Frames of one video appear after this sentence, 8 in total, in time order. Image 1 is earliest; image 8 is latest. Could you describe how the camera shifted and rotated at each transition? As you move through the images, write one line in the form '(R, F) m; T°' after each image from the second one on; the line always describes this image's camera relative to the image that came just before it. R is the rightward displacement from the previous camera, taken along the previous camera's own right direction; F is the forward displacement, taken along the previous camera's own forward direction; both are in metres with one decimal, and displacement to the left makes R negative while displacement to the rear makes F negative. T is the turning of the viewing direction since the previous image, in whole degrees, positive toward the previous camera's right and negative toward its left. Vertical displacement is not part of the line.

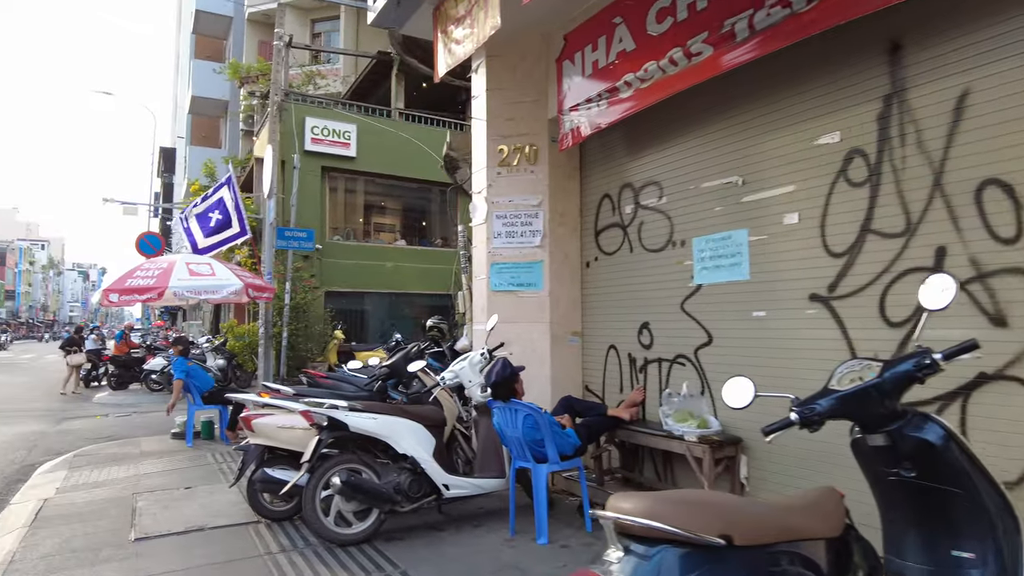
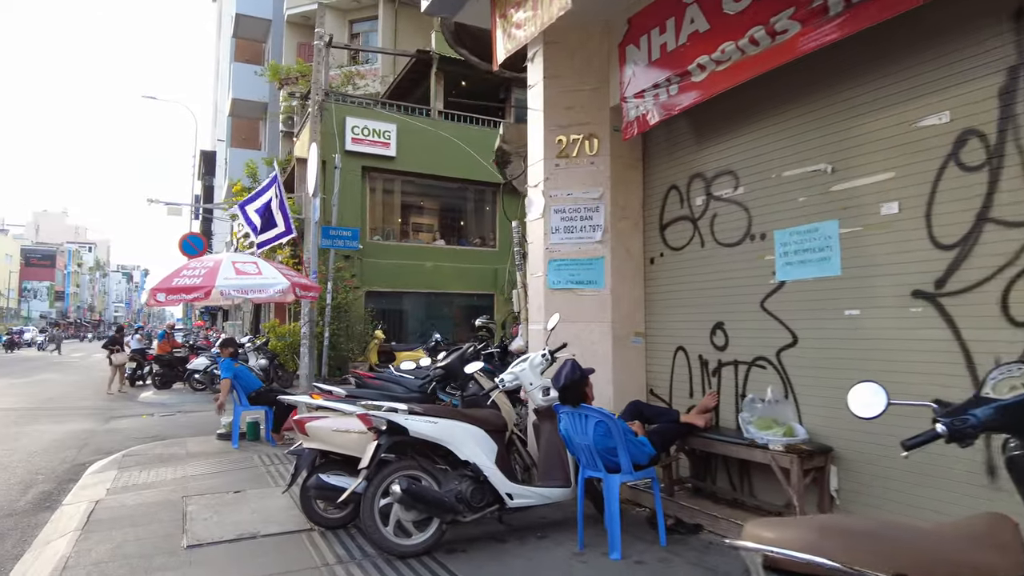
(-0.2, +0.3) m; -3°
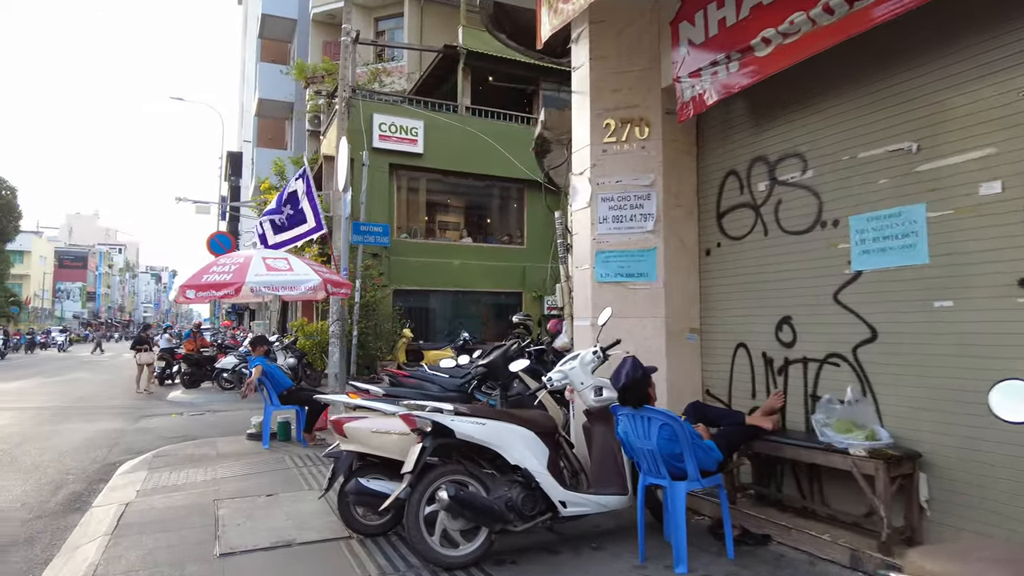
(-0.2, +0.3) m; -2°
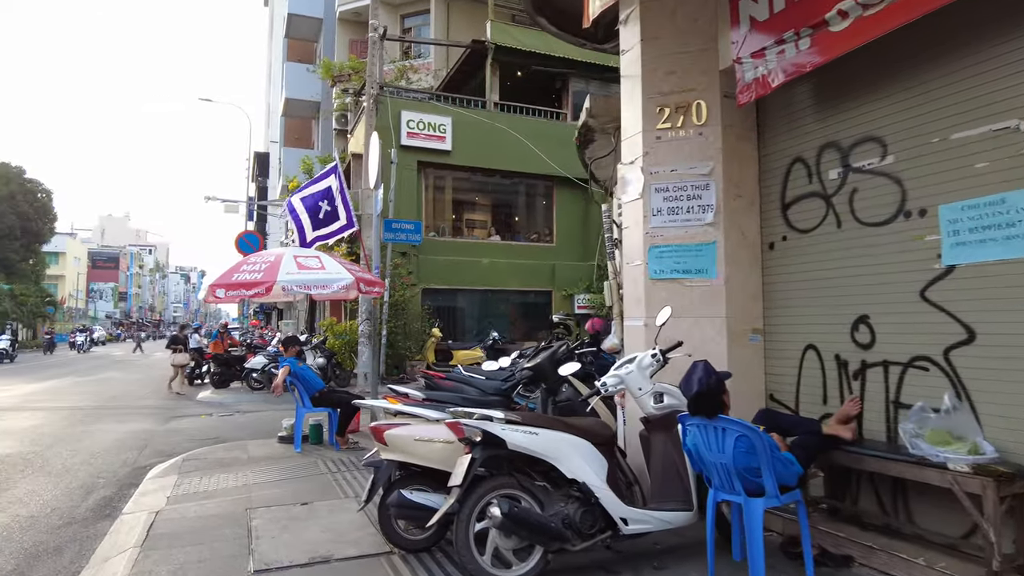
(-0.2, +0.3) m; -2°
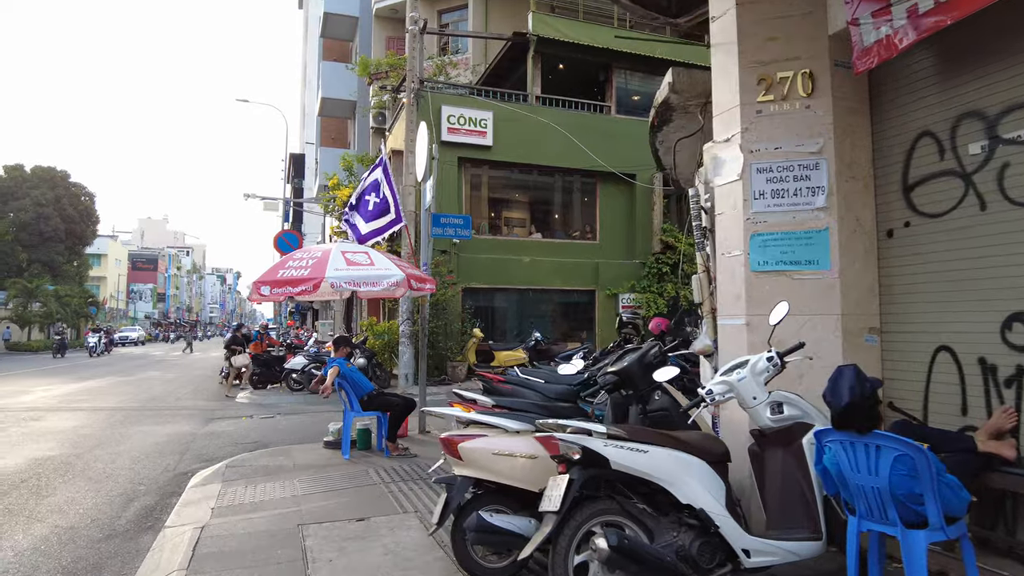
(-0.3, +0.5) m; -3°
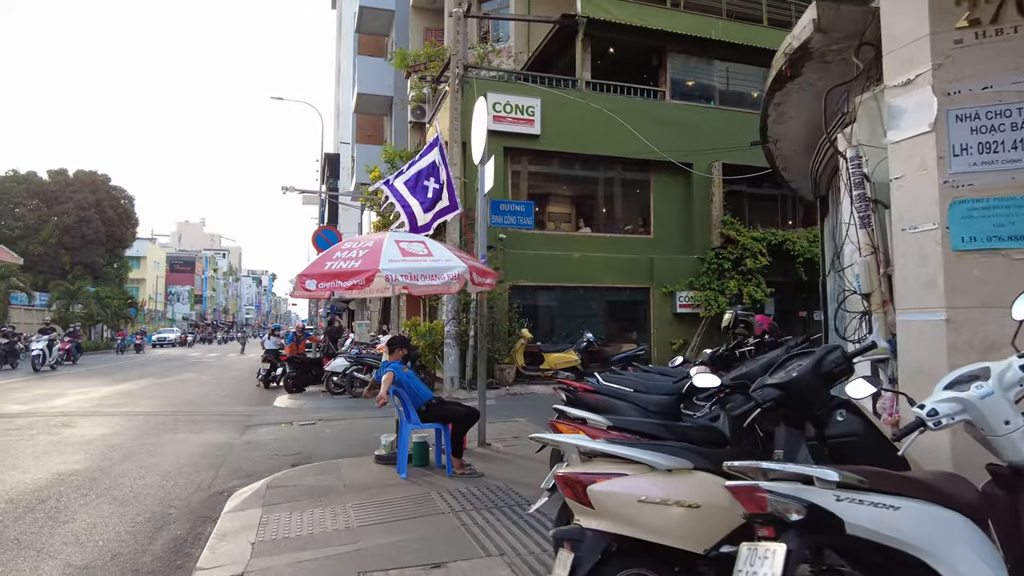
(-0.4, +0.9) m; -3°
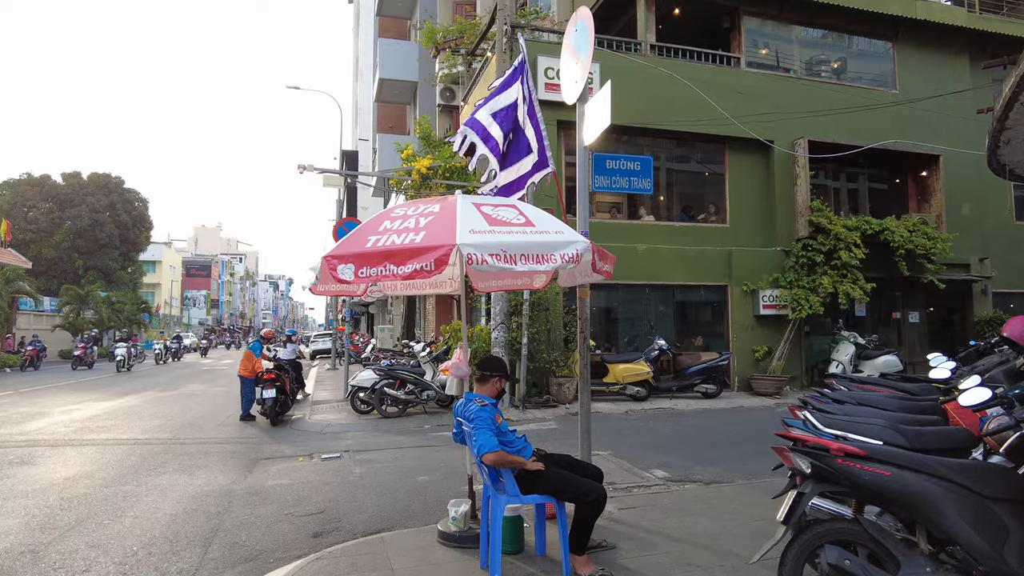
(-0.8, +2.2) m; -1°
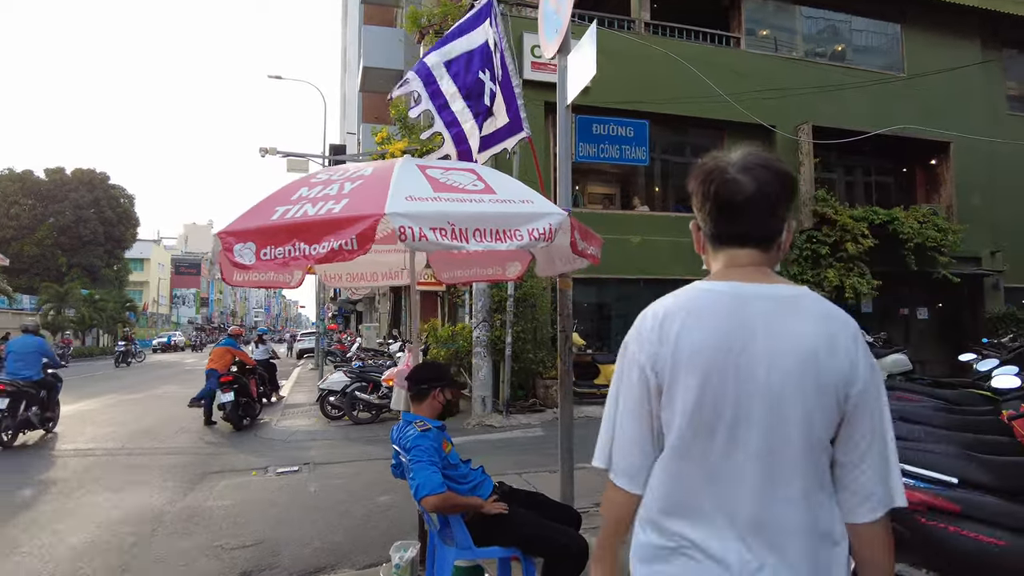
(+0.2, +0.9) m; 0°
